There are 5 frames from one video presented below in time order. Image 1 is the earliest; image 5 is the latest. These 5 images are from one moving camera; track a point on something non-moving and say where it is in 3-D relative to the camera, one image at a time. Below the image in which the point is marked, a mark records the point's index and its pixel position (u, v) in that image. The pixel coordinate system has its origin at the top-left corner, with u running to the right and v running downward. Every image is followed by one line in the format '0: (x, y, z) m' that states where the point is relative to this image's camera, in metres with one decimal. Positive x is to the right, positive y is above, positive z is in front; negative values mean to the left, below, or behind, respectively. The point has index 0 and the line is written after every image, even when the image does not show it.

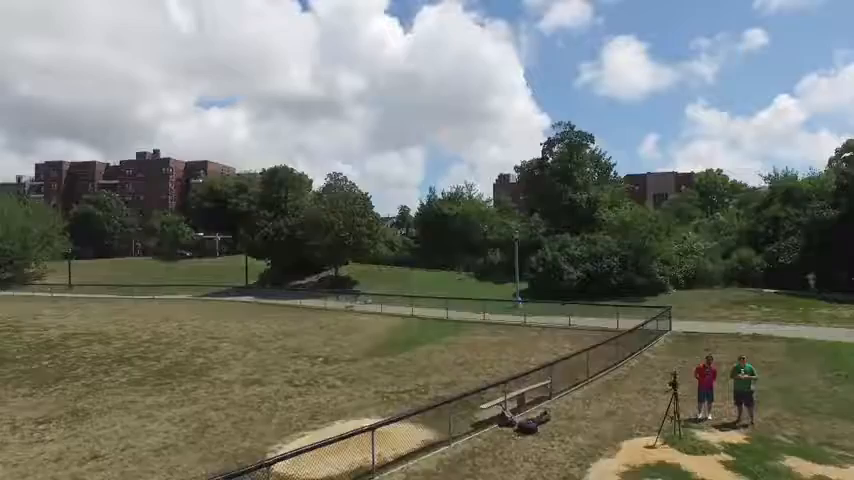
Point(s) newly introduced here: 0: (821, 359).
0: (+14.8, -4.5, +18.6) m
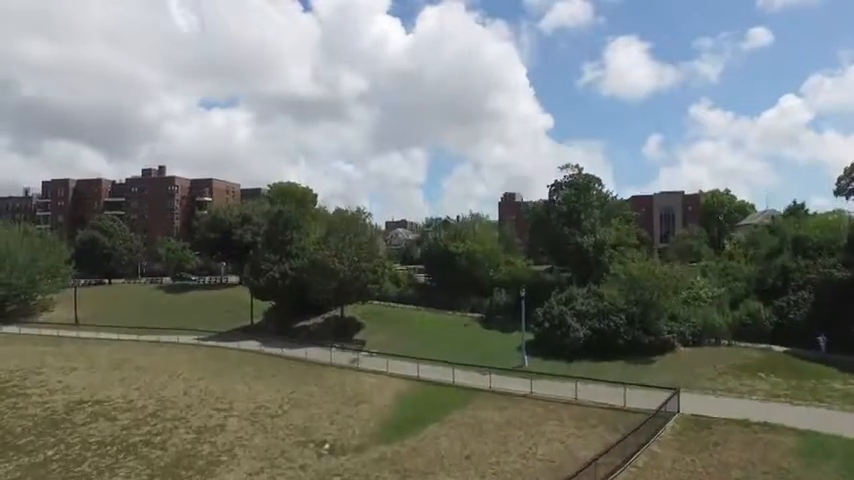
0: (+15.1, -8.3, +18.3) m
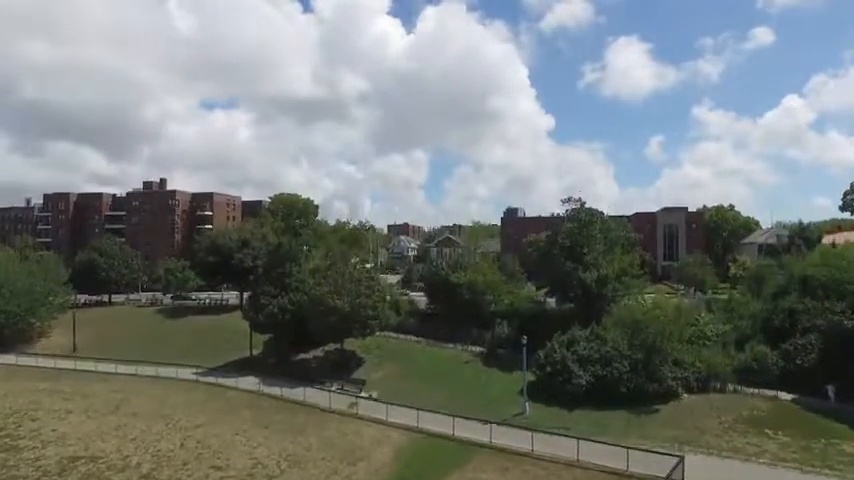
0: (+15.0, -11.2, +17.7) m
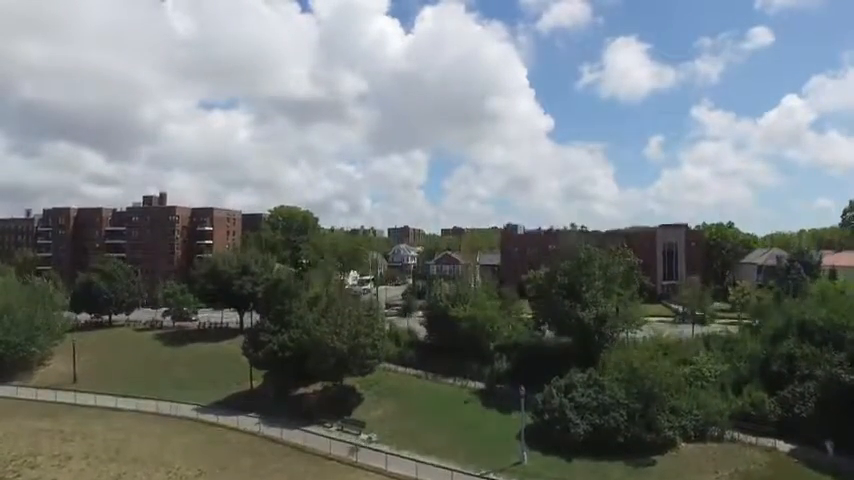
0: (+14.9, -14.5, +17.8) m
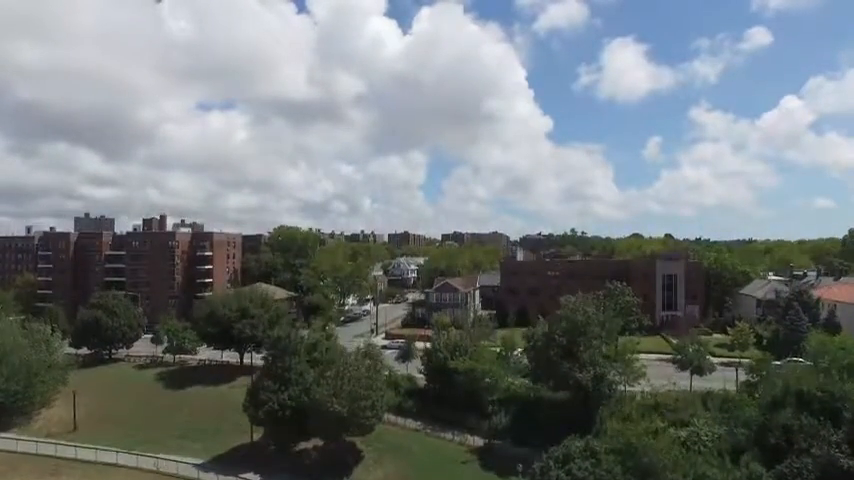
0: (+14.8, -19.7, +17.9) m
